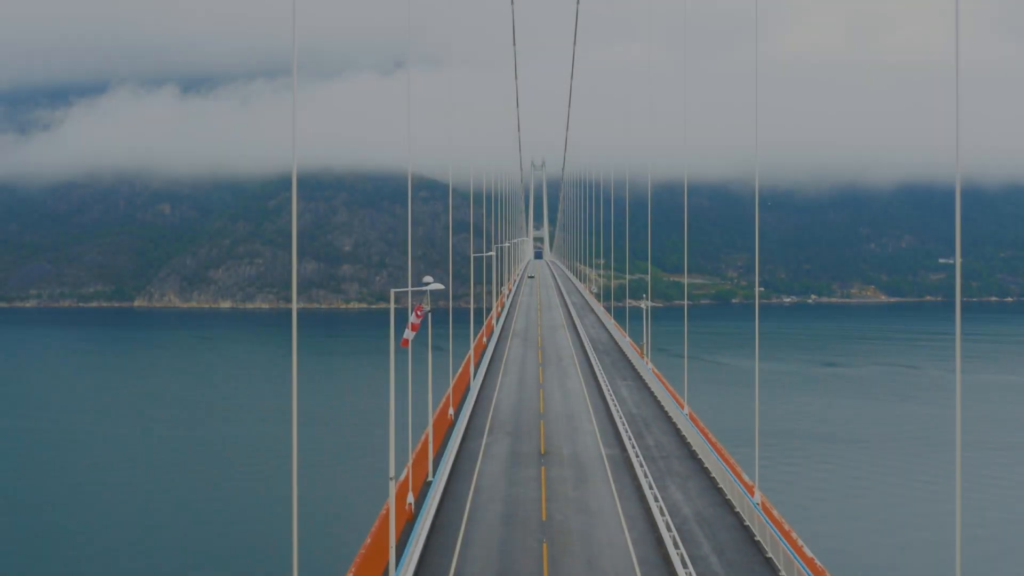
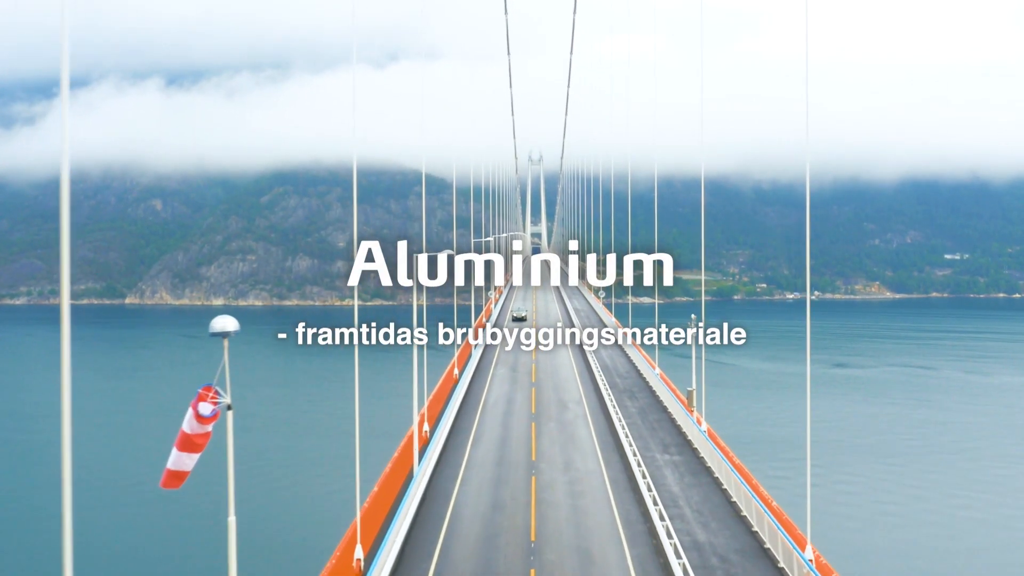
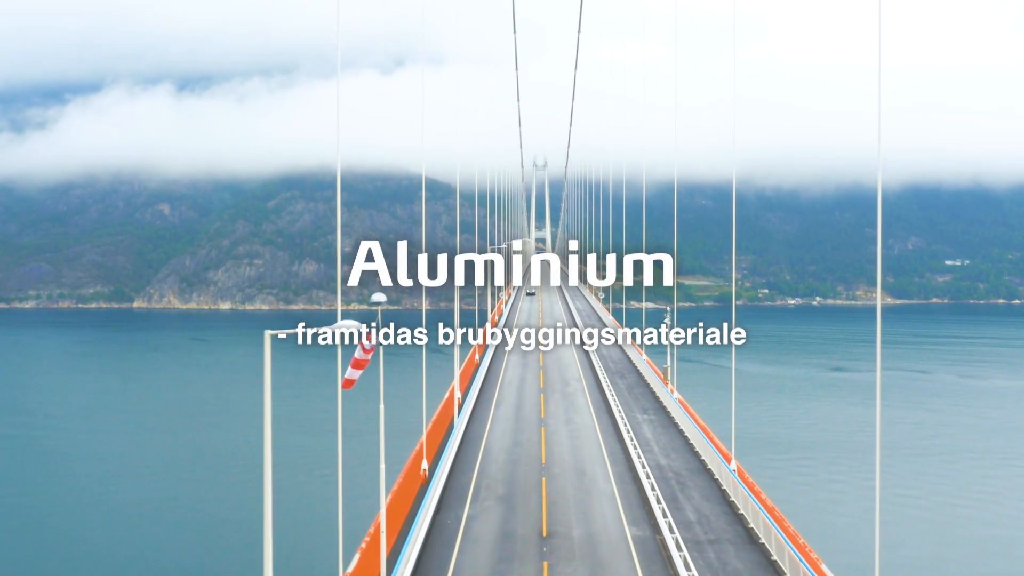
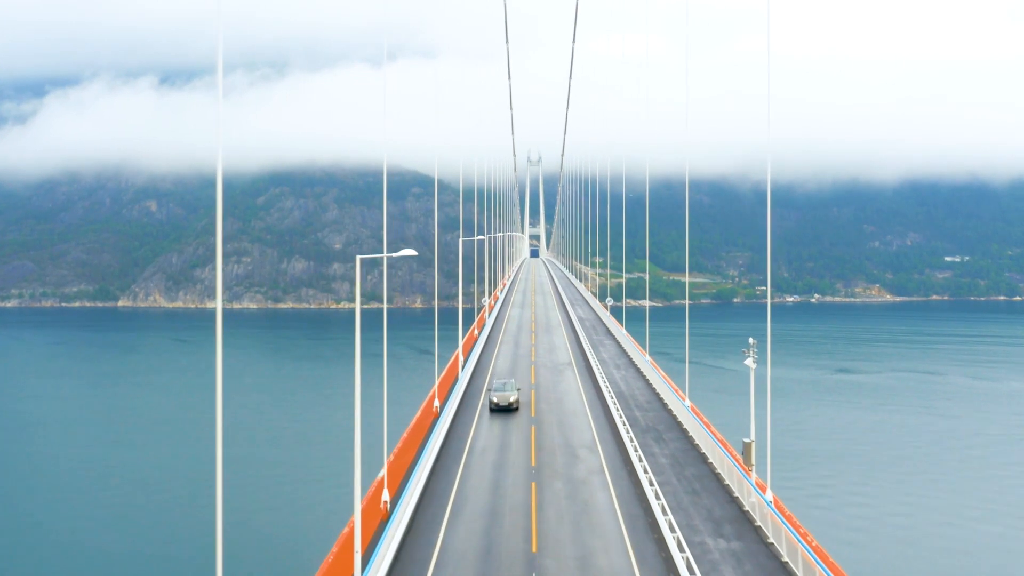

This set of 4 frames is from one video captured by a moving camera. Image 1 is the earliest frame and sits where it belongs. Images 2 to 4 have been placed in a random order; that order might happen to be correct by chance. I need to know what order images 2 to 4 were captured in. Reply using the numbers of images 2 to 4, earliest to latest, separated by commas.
3, 2, 4
